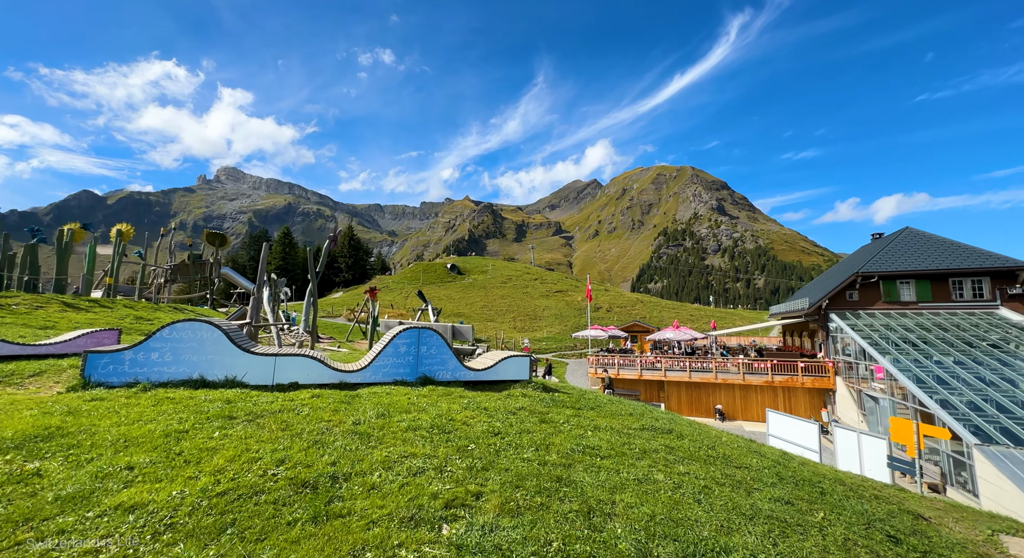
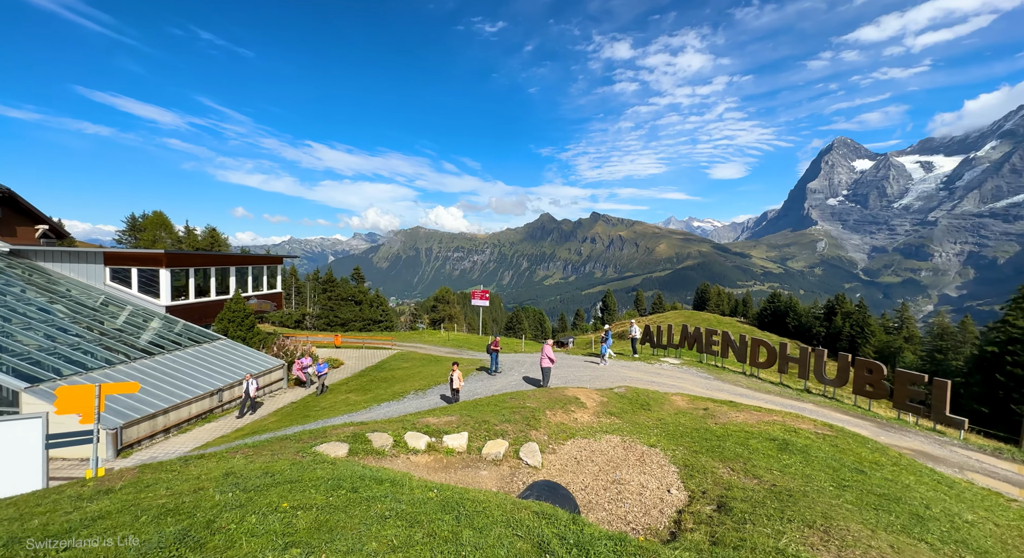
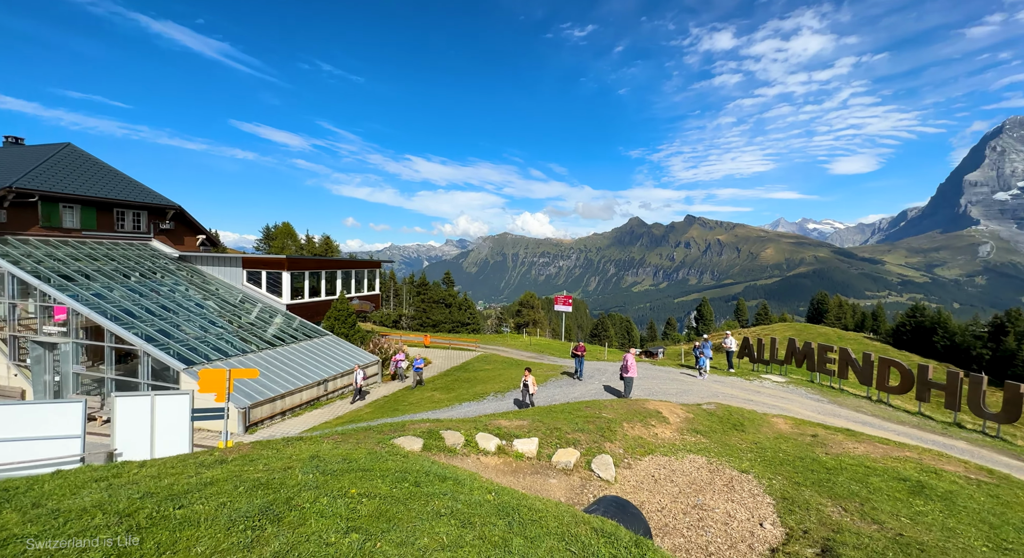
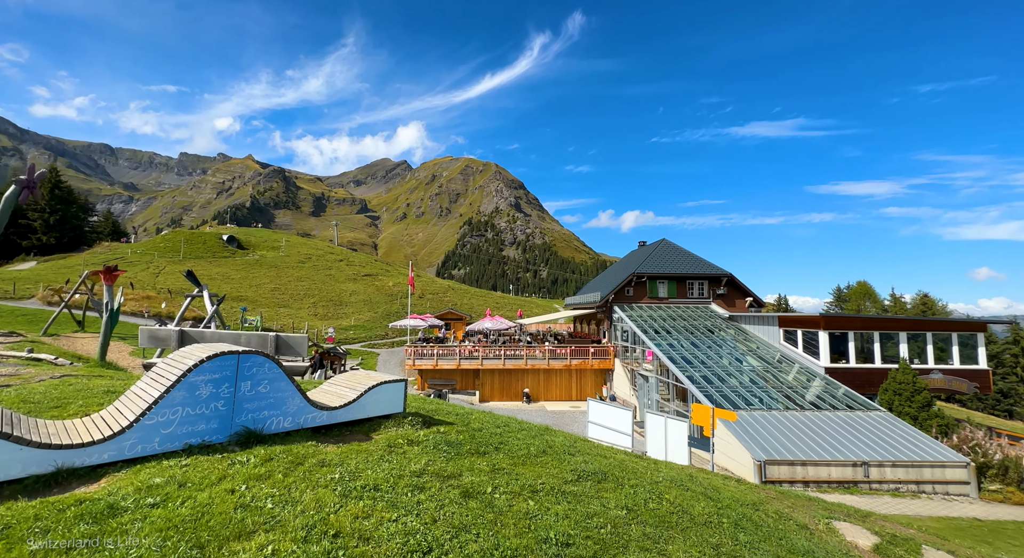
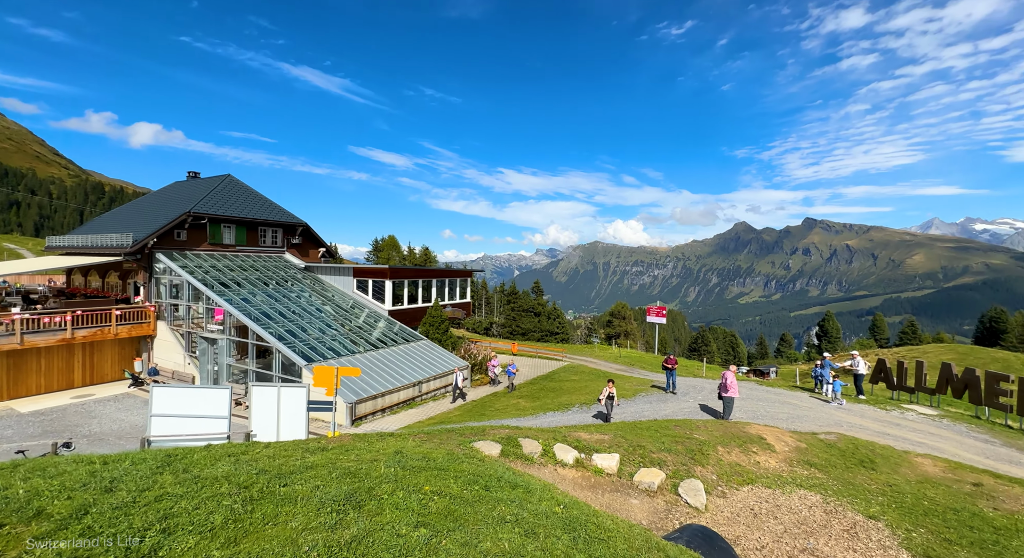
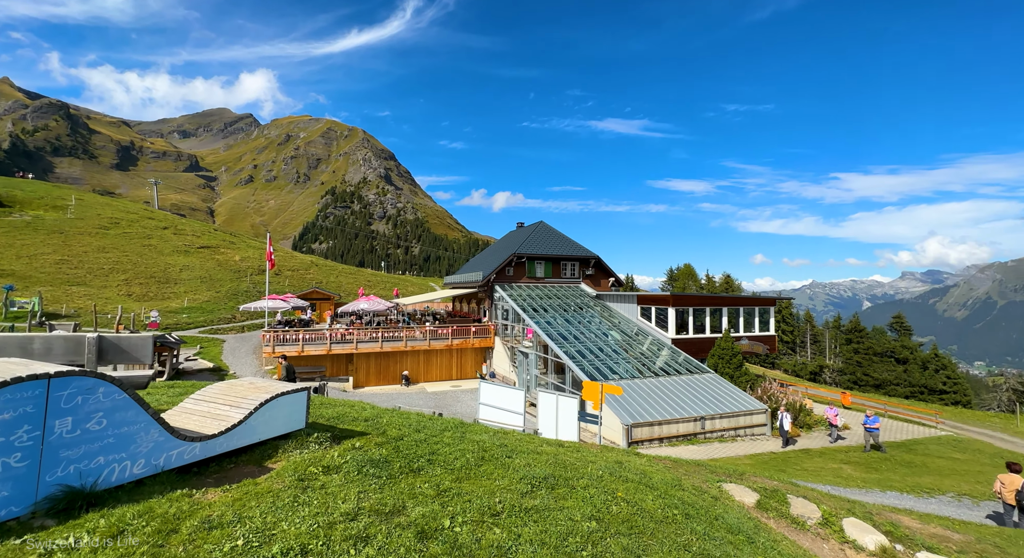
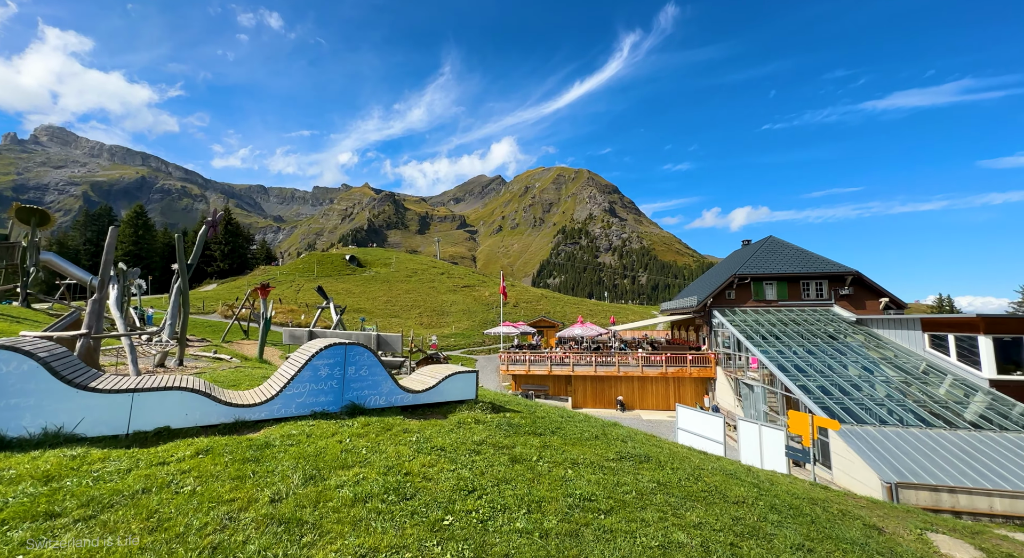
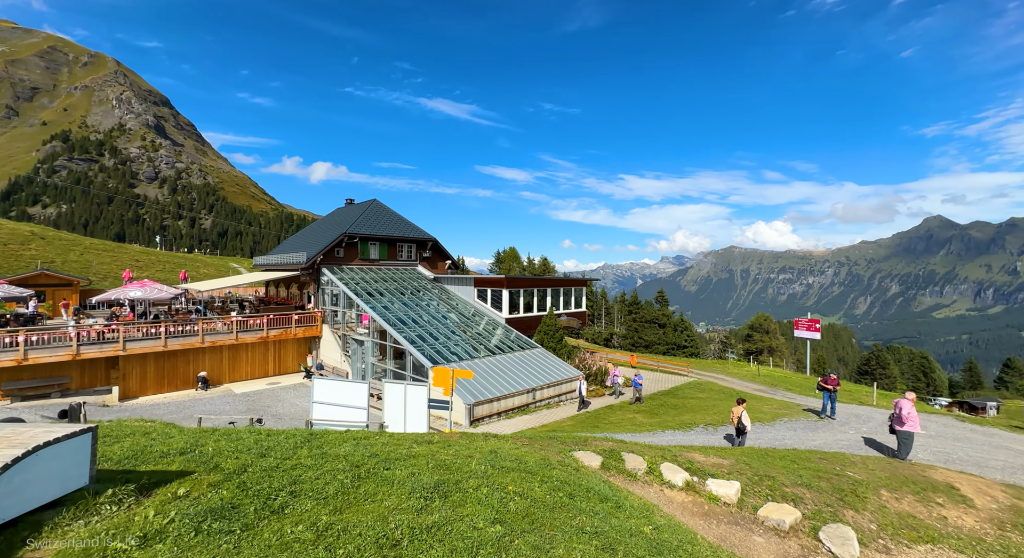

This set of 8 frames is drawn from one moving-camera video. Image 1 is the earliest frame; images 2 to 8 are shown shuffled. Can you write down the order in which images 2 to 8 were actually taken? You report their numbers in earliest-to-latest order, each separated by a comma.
7, 4, 6, 8, 5, 3, 2
